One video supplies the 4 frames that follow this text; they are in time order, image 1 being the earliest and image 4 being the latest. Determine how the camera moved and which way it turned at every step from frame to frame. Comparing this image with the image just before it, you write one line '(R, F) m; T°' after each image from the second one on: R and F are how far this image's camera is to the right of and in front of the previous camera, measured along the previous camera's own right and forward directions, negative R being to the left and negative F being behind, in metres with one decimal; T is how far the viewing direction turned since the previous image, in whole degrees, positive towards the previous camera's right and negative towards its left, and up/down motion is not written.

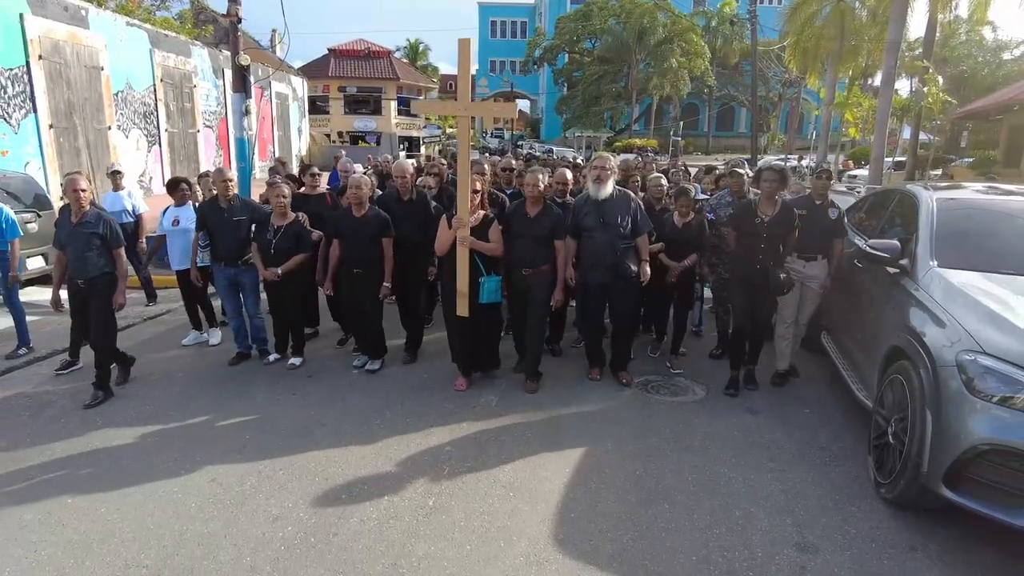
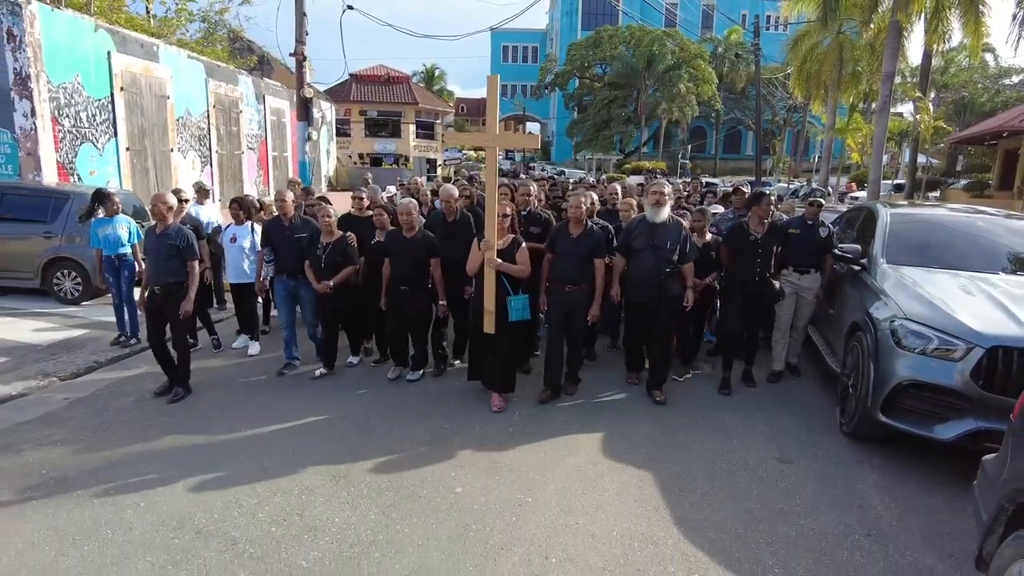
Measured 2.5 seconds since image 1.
(-0.3, -1.2) m; -1°
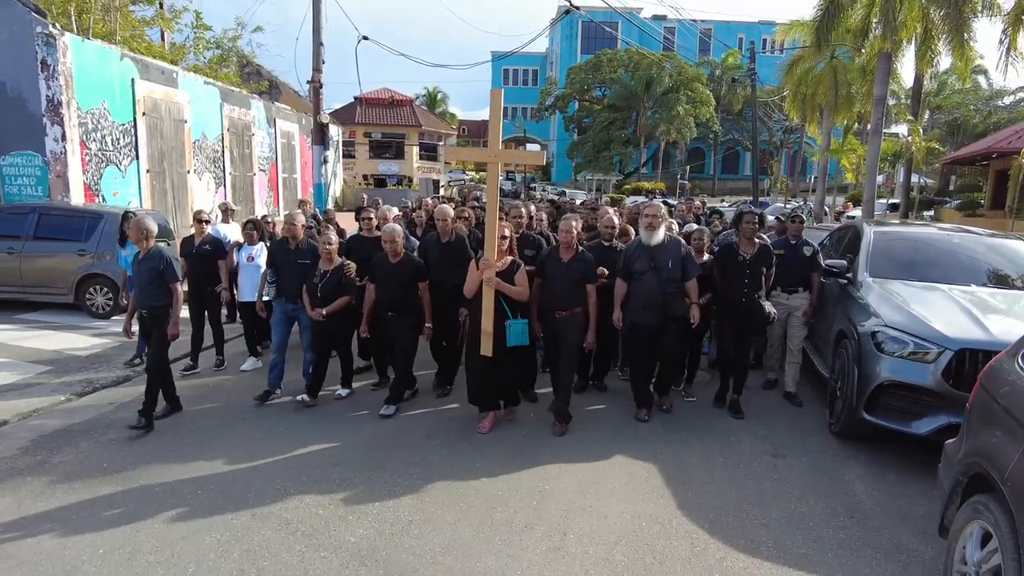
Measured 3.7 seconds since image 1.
(-0.1, -0.4) m; 0°
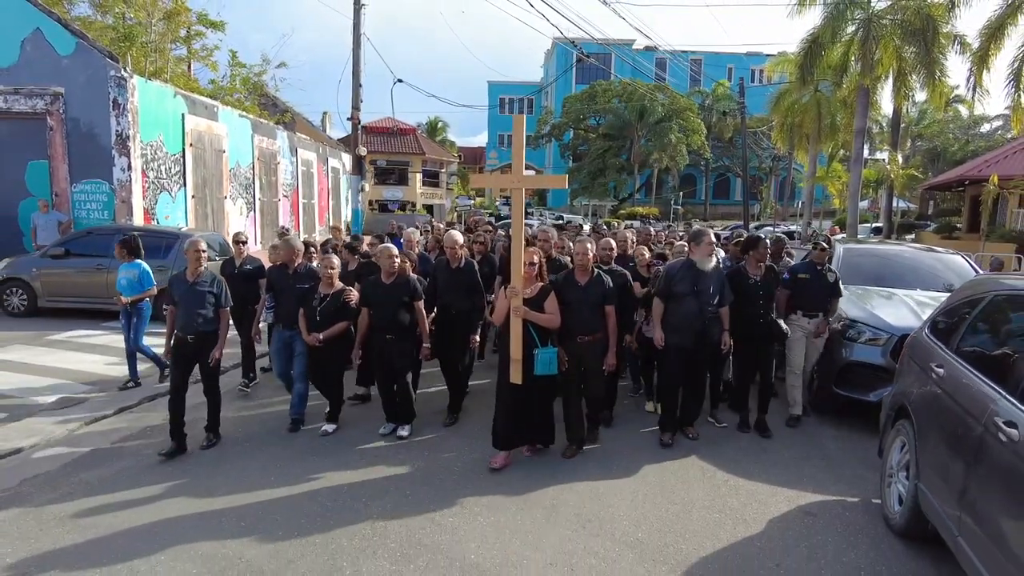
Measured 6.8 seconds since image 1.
(-0.4, -1.2) m; +1°
